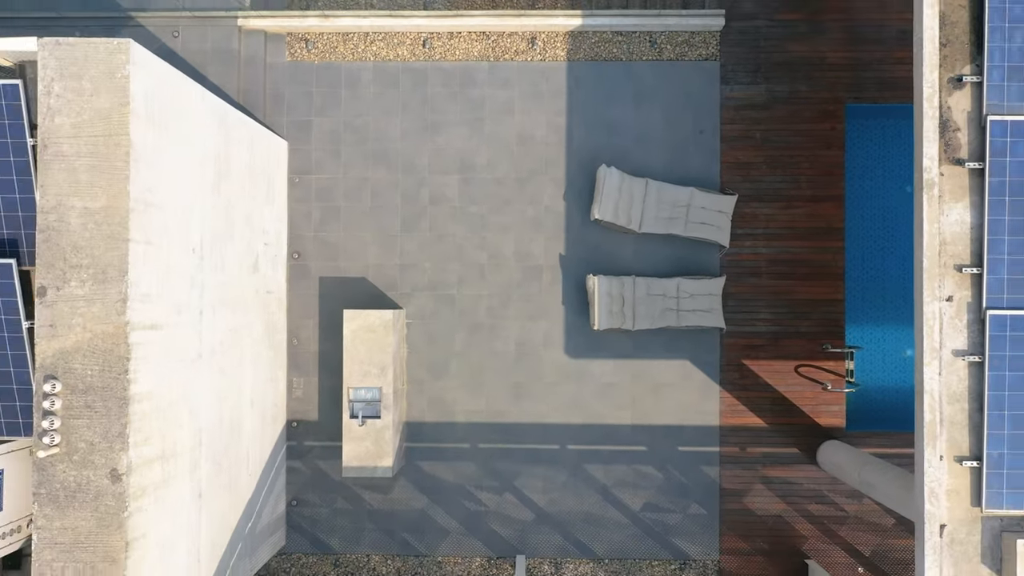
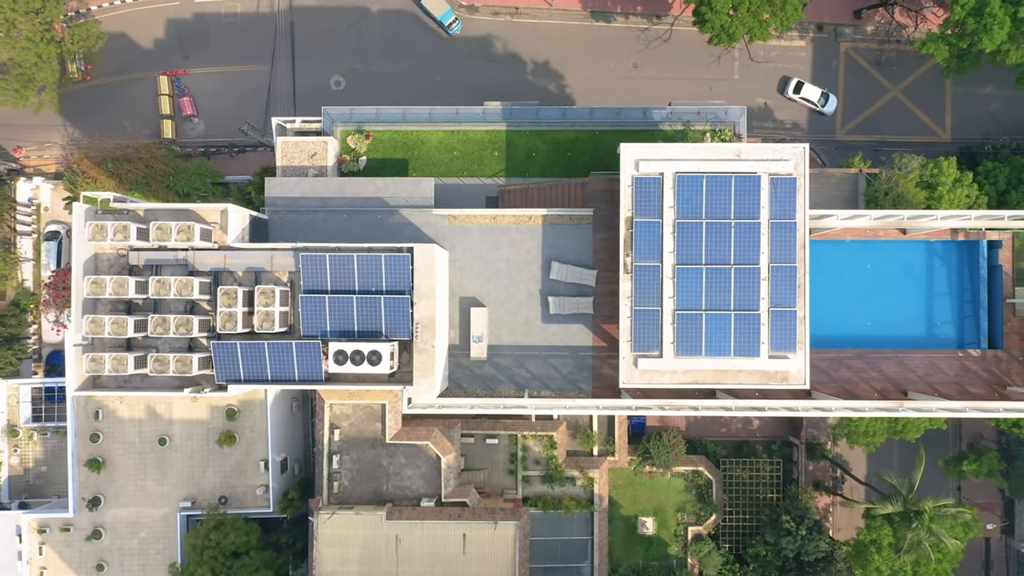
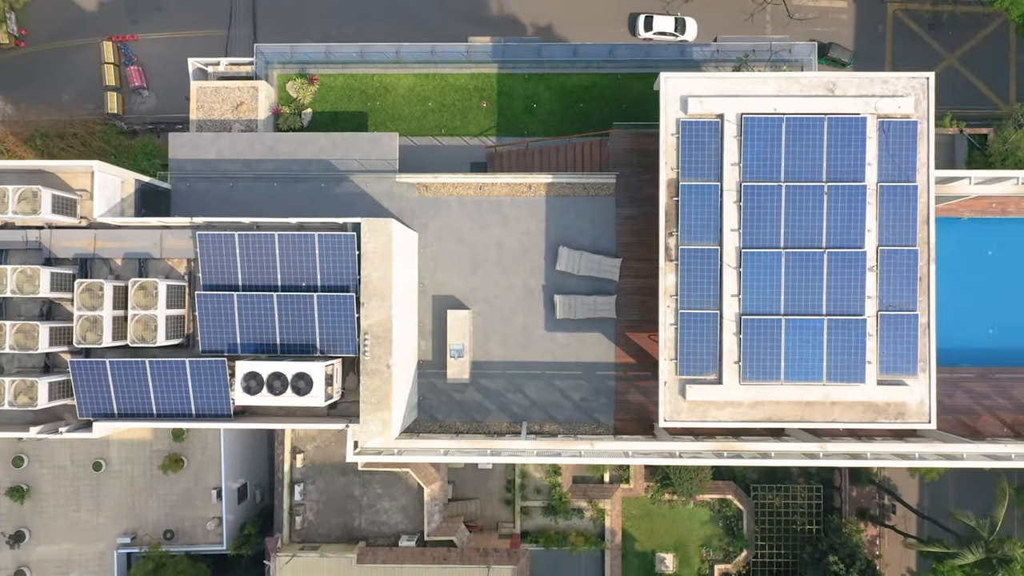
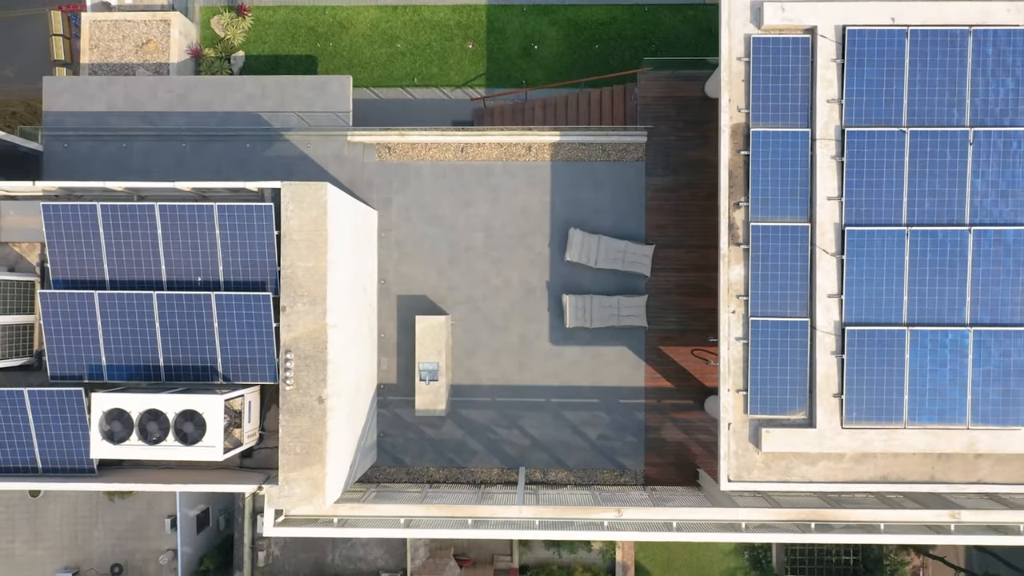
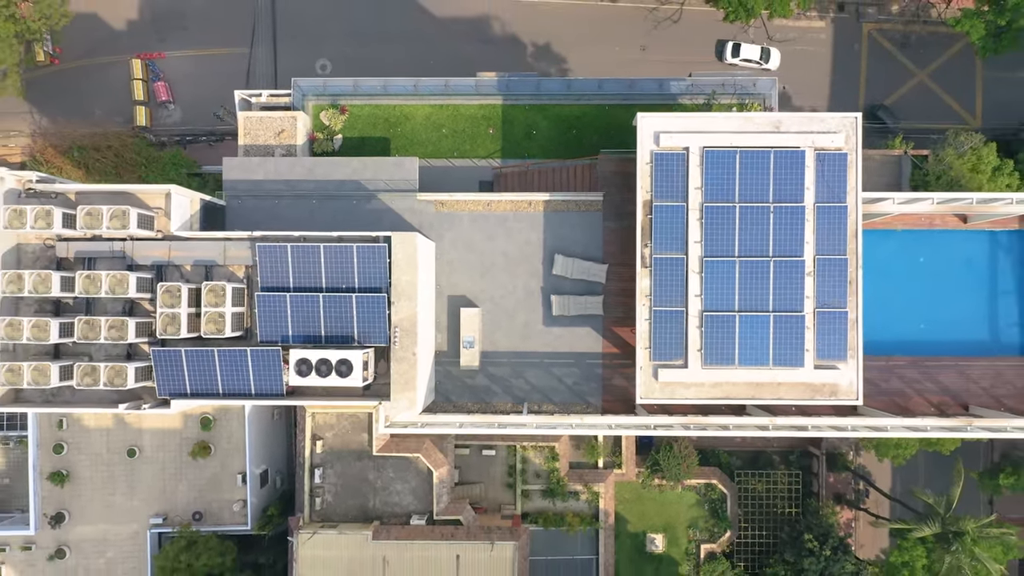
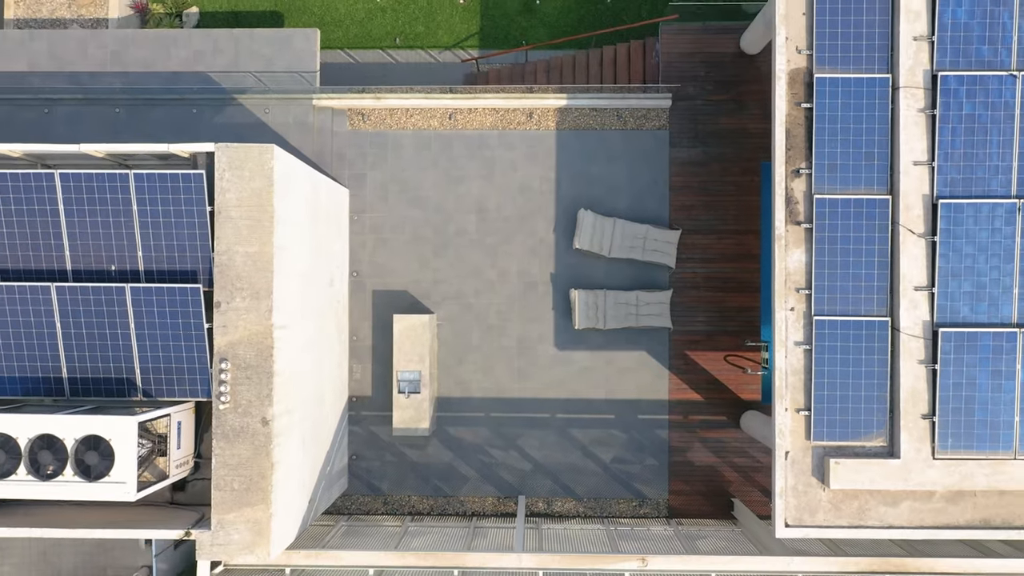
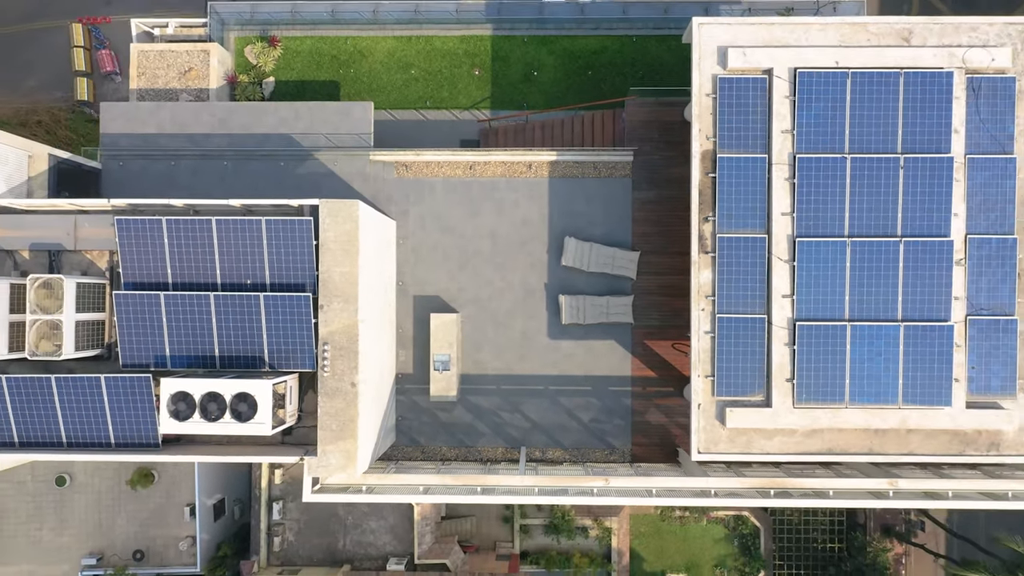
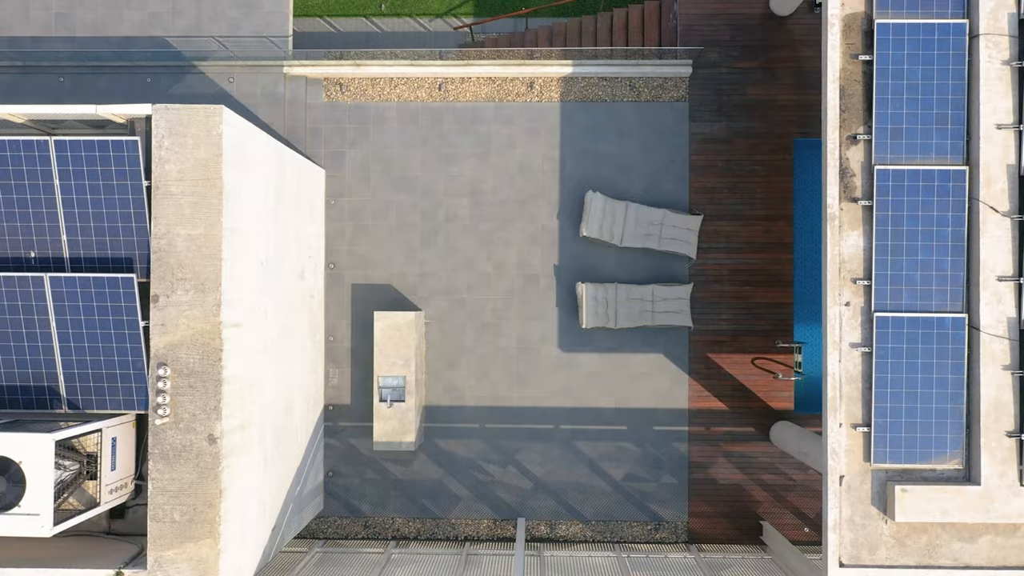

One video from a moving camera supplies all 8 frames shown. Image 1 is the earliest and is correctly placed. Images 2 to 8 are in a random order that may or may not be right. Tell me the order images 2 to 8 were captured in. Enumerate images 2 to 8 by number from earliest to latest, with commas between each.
8, 6, 4, 7, 3, 5, 2
